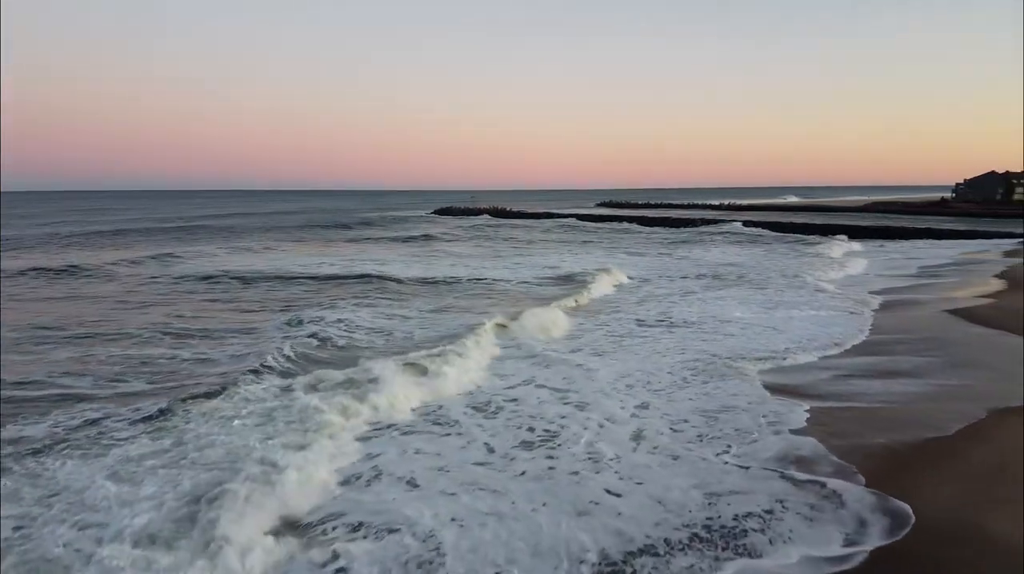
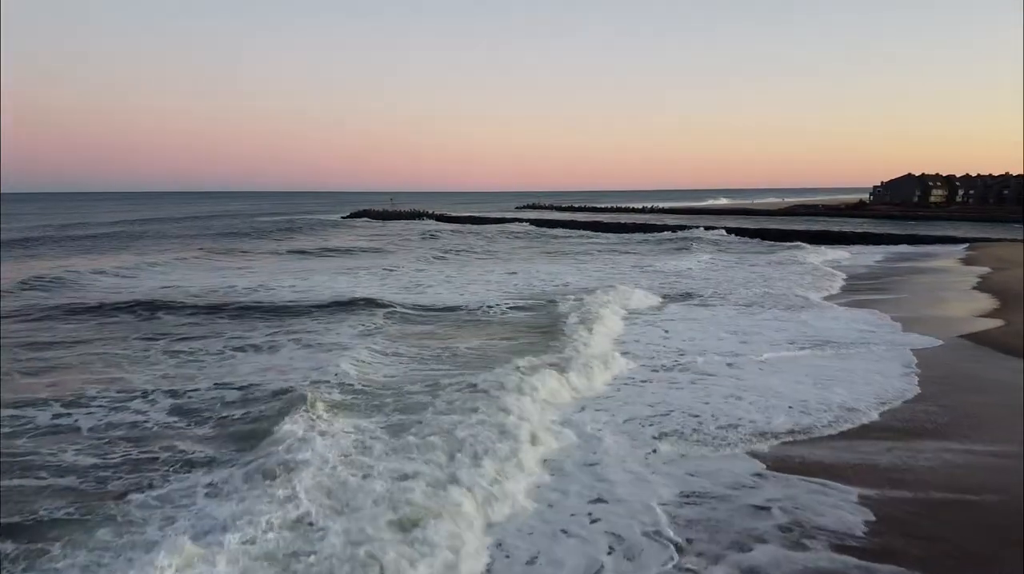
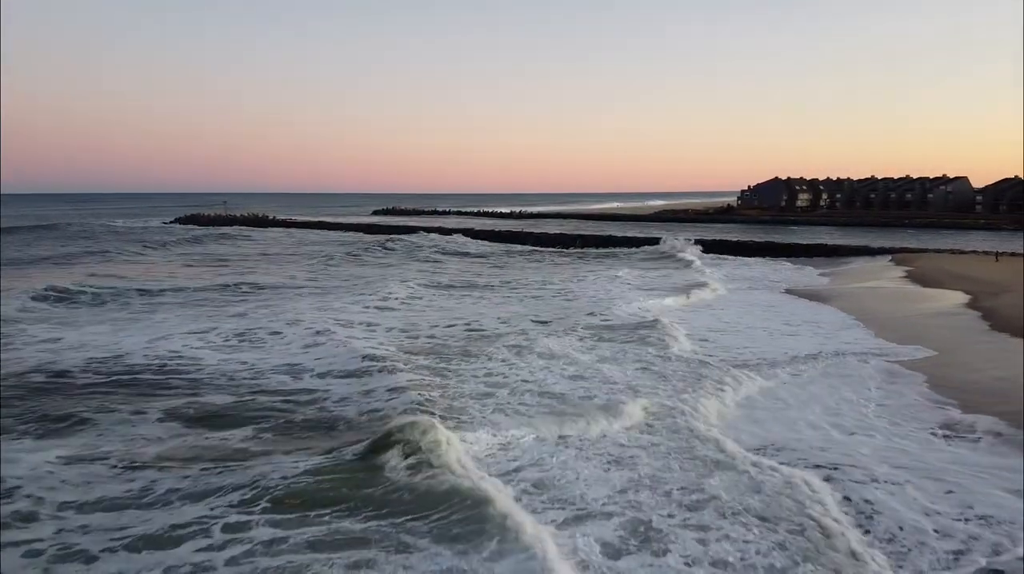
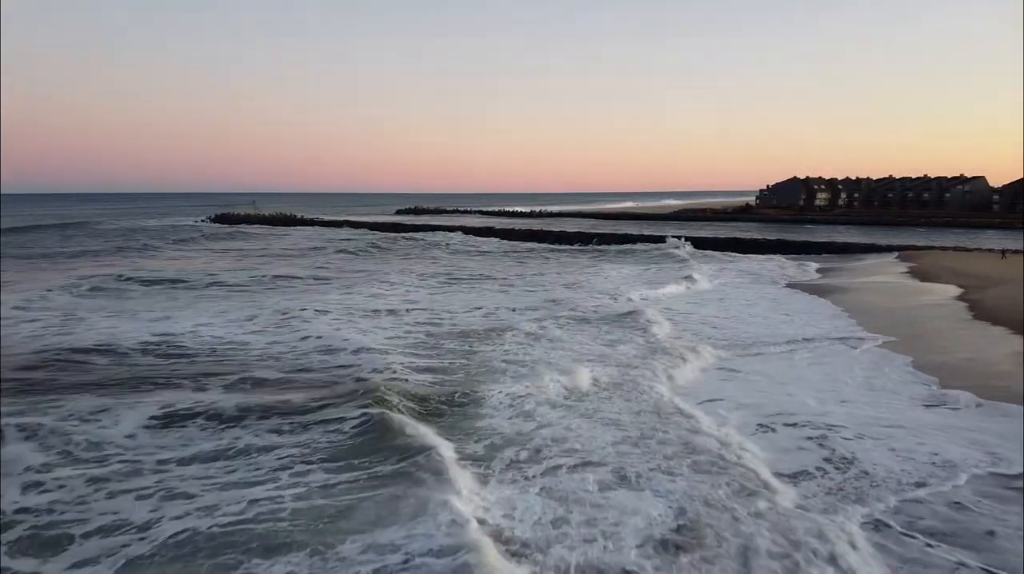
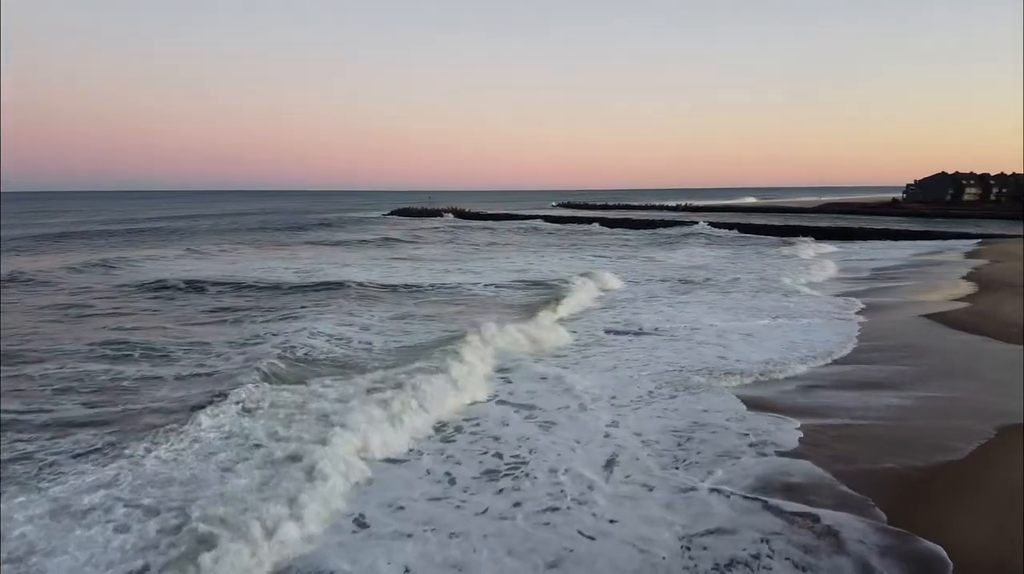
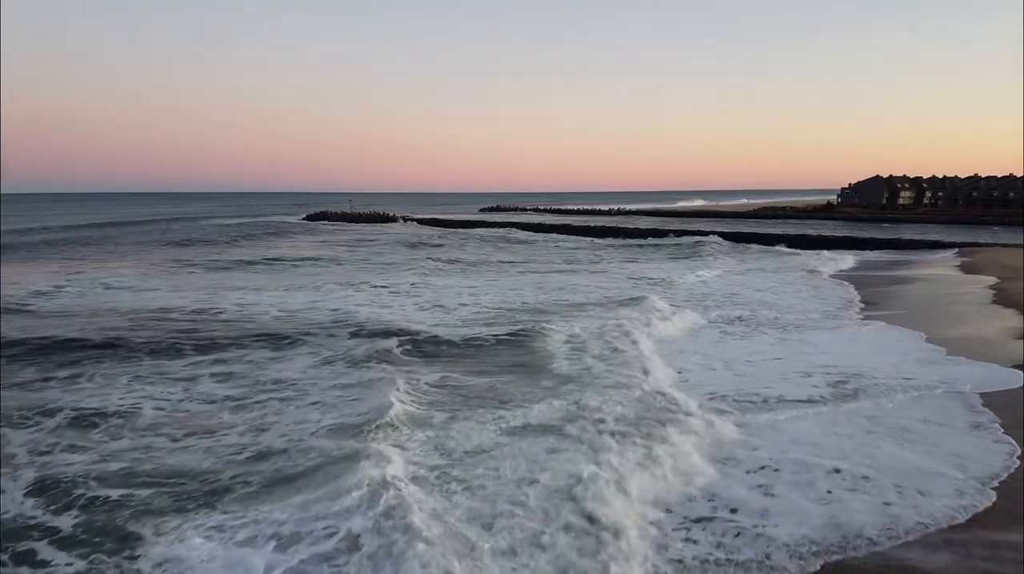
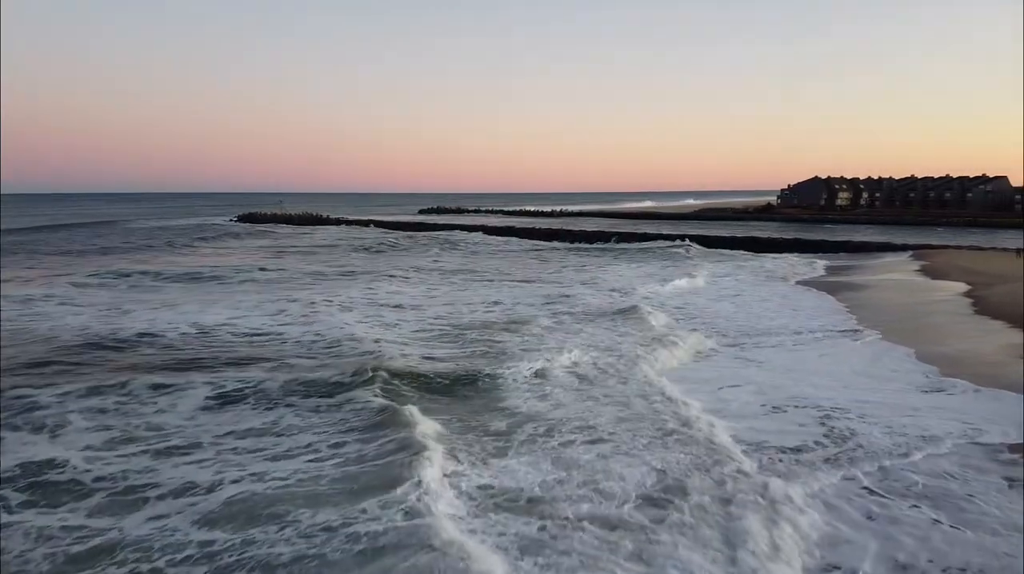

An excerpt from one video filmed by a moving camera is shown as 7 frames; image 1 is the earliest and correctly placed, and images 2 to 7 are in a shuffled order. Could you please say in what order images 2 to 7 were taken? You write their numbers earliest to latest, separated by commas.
5, 2, 6, 7, 4, 3
